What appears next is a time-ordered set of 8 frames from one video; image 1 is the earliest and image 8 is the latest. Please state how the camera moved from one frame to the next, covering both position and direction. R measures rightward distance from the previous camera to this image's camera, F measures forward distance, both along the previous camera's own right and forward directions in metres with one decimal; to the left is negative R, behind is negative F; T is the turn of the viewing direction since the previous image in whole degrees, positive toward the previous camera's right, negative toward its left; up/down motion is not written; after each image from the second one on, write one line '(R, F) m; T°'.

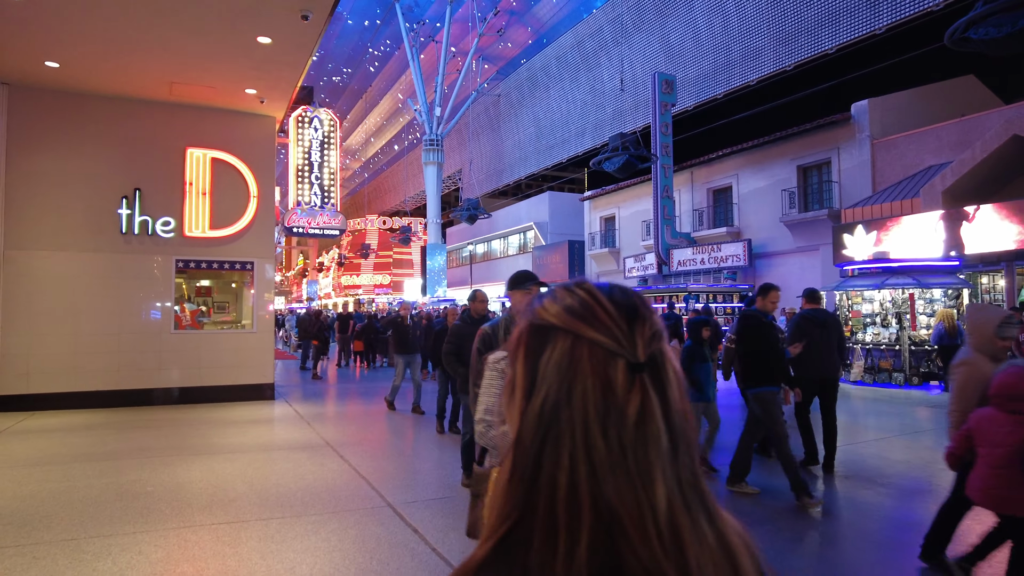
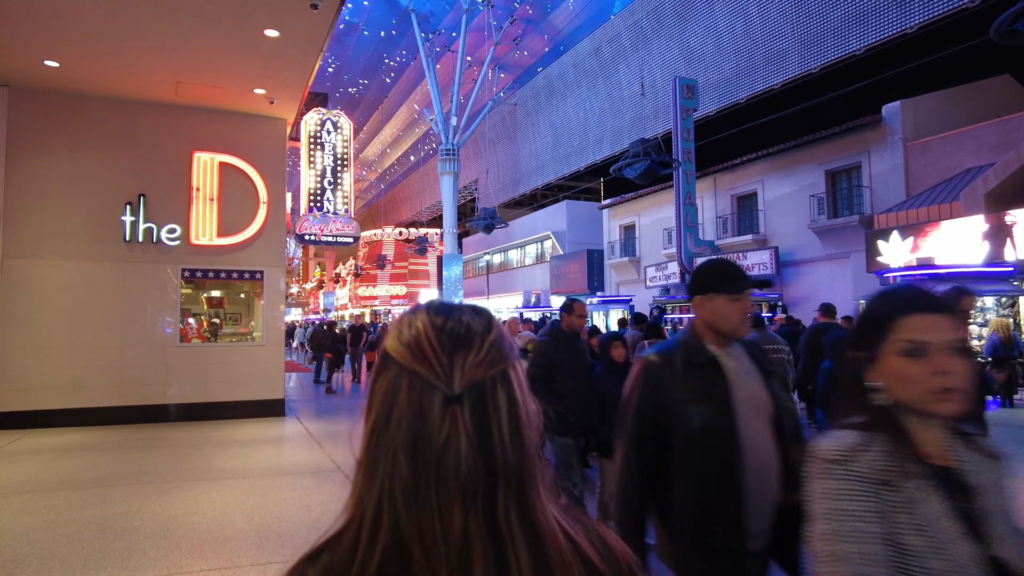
(-0.1, +0.7) m; -1°
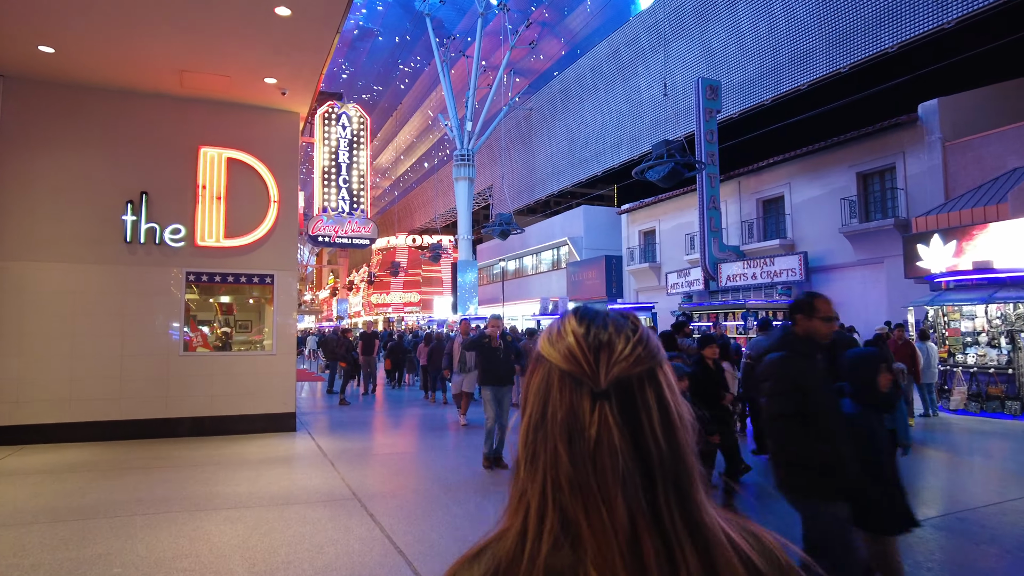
(-0.3, +0.9) m; -1°
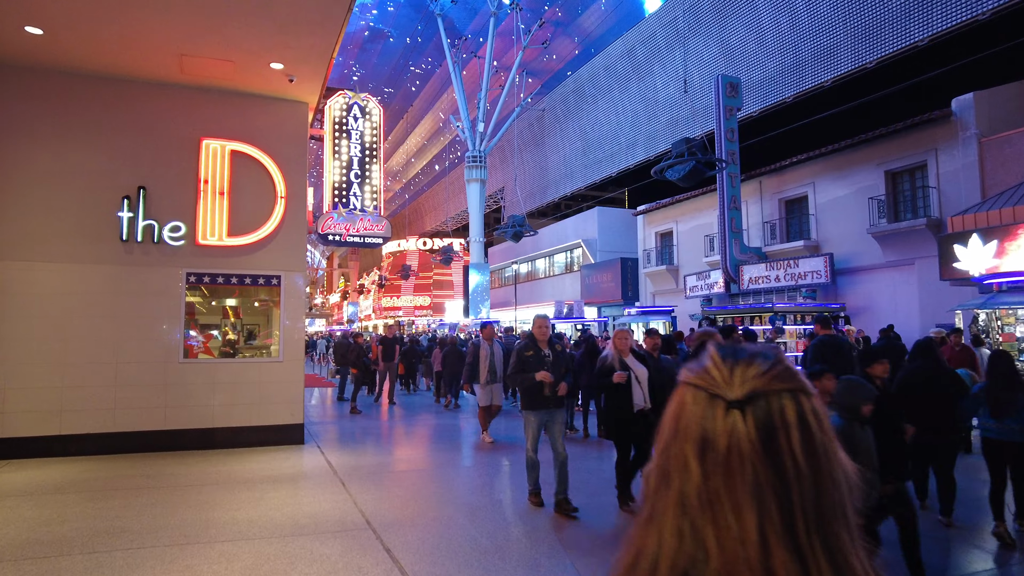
(-0.2, +0.8) m; -1°
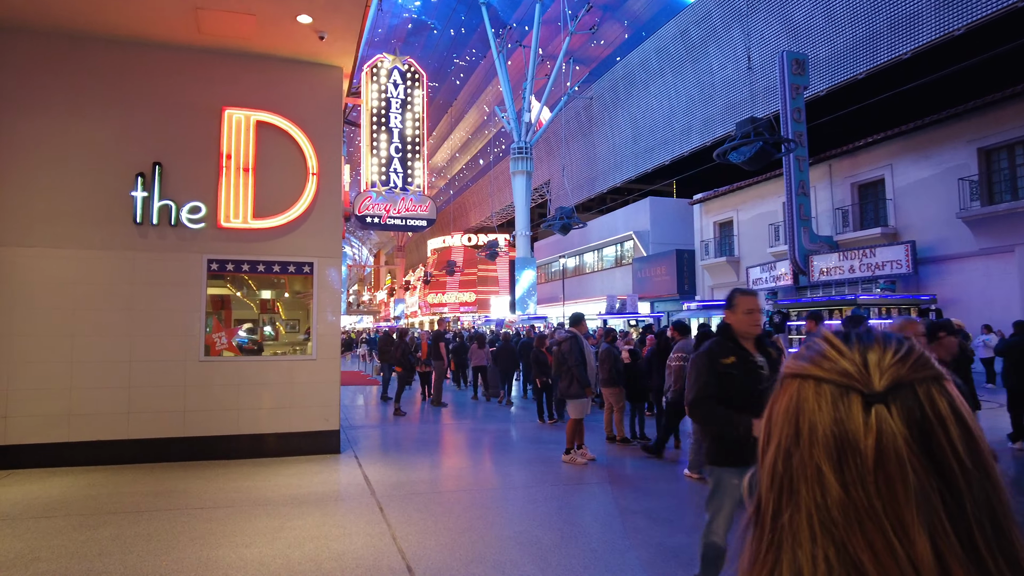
(-0.3, +1.4) m; -4°
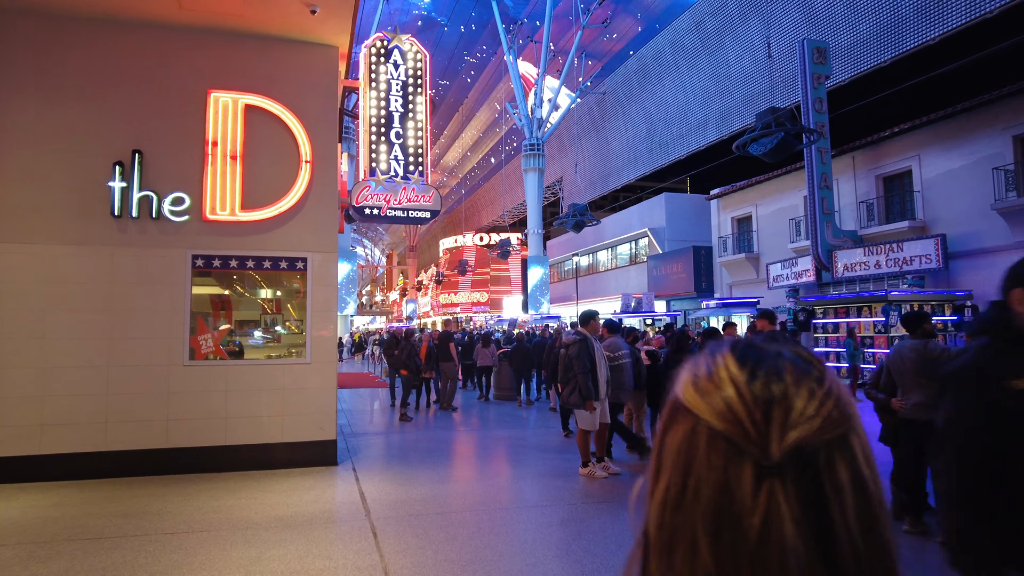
(0.0, +0.8) m; -1°
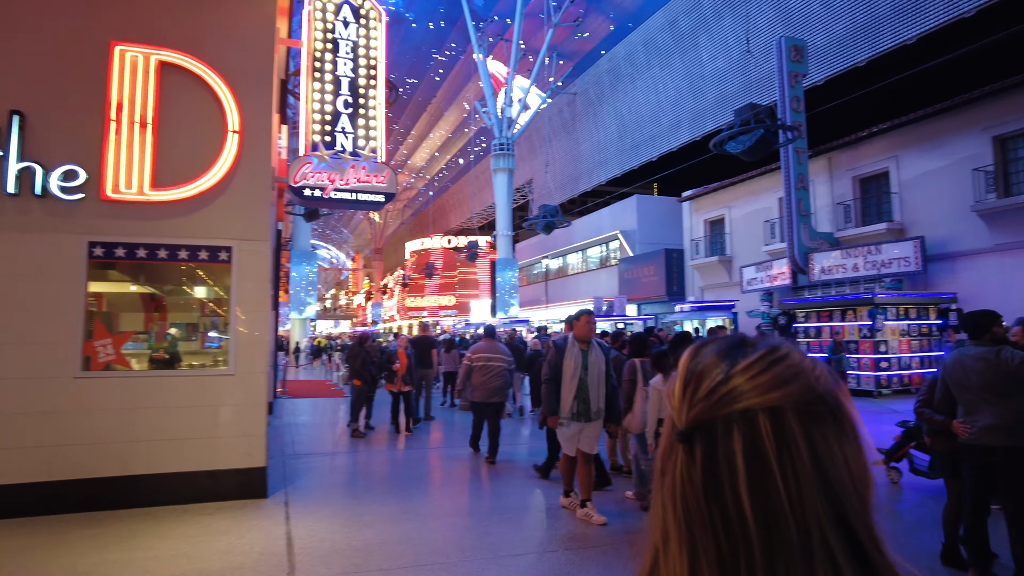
(0.0, +1.3) m; +3°
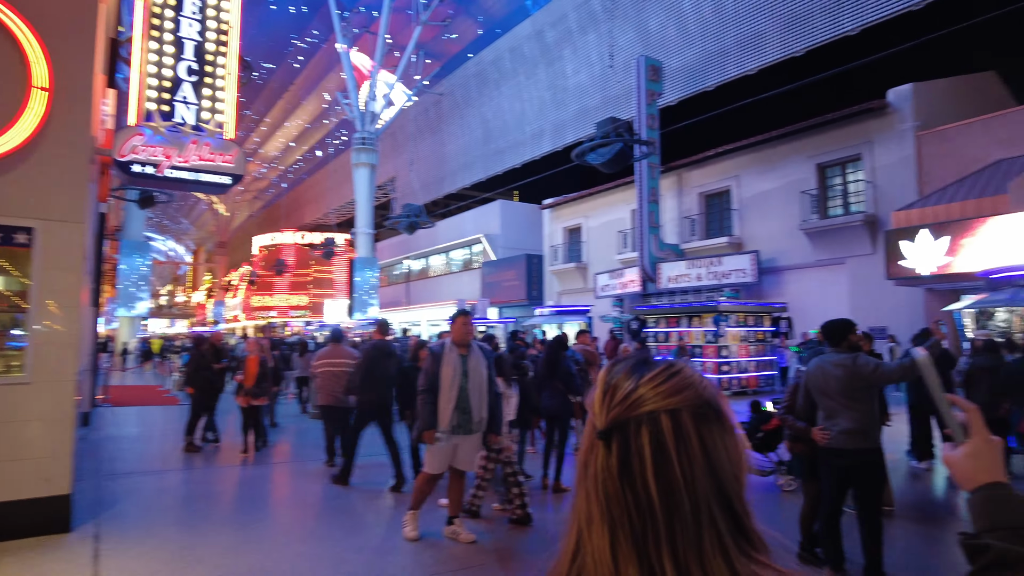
(-0.1, +0.4) m; +12°
